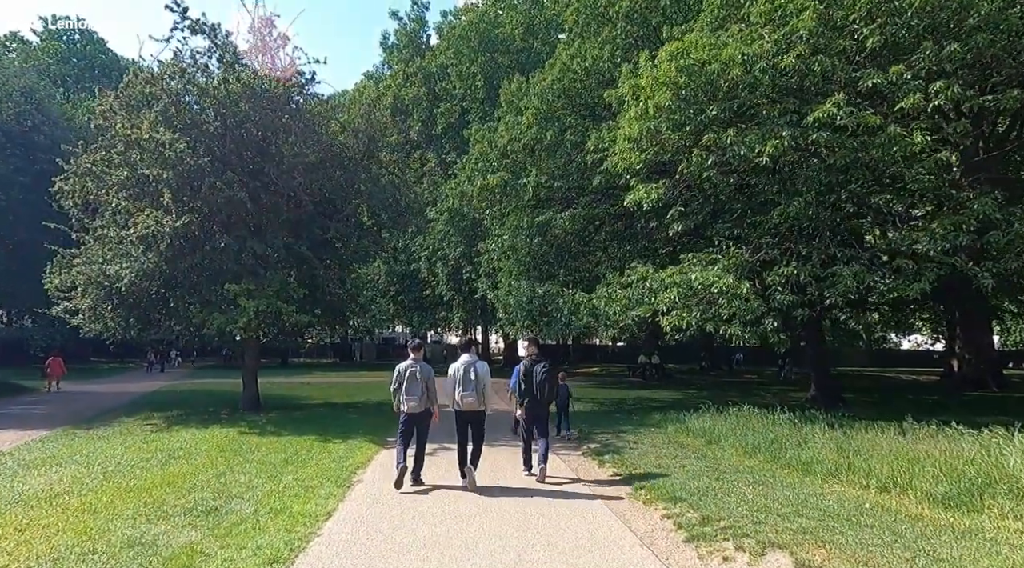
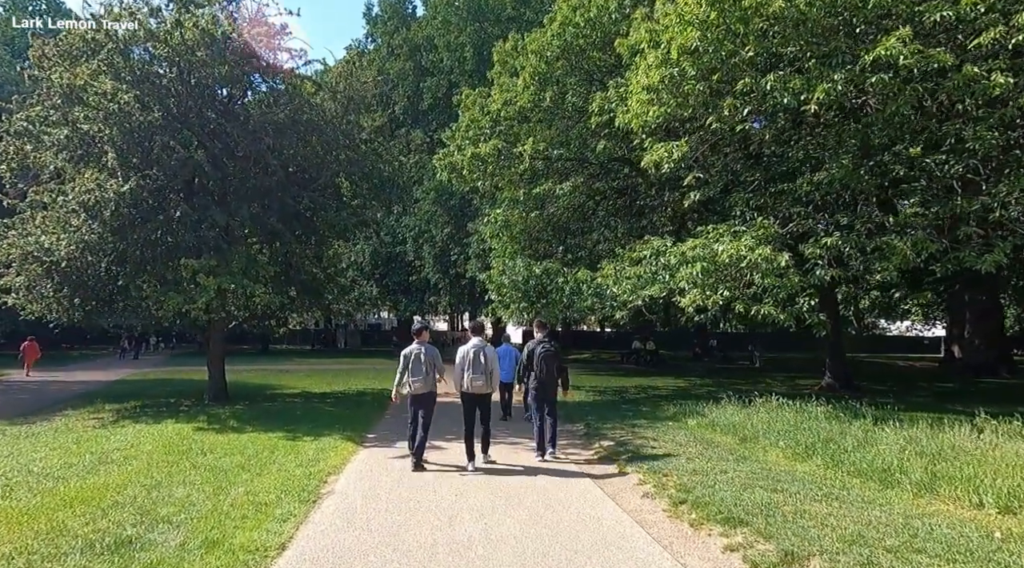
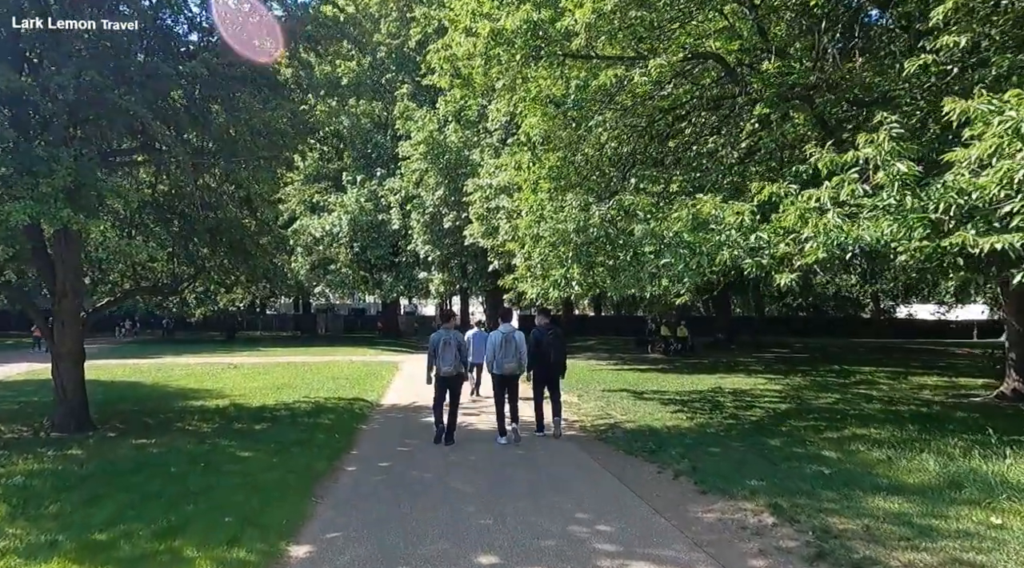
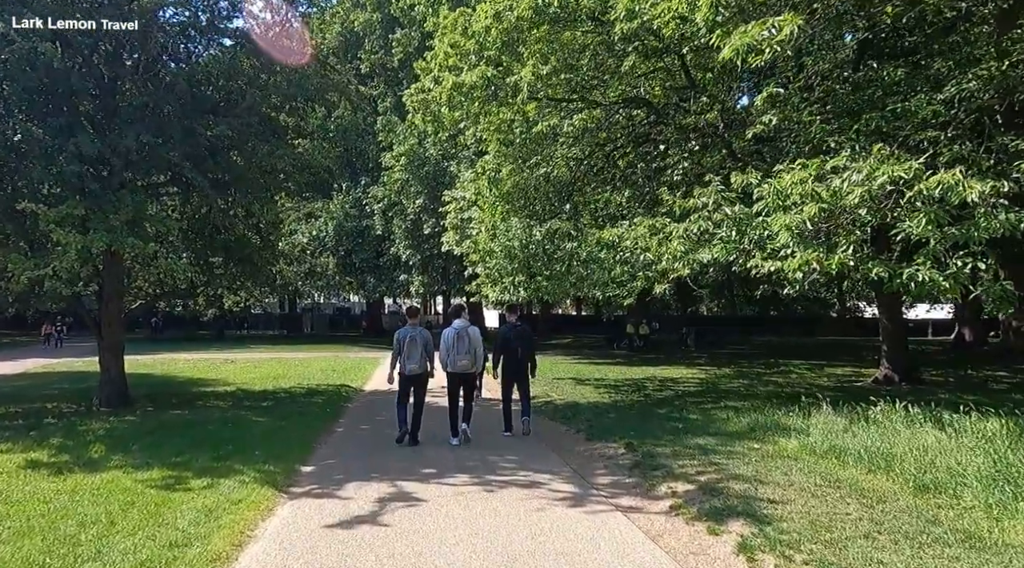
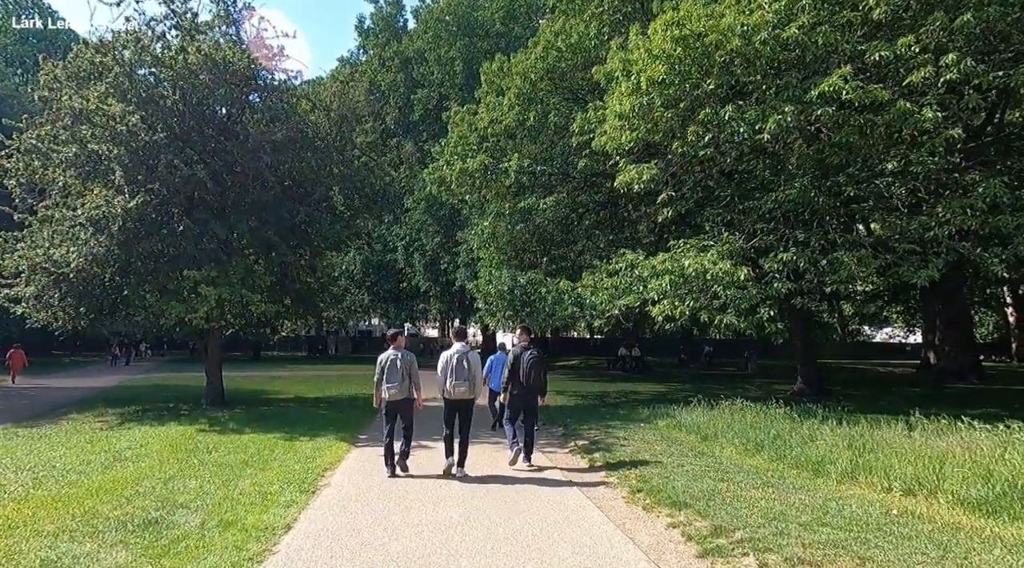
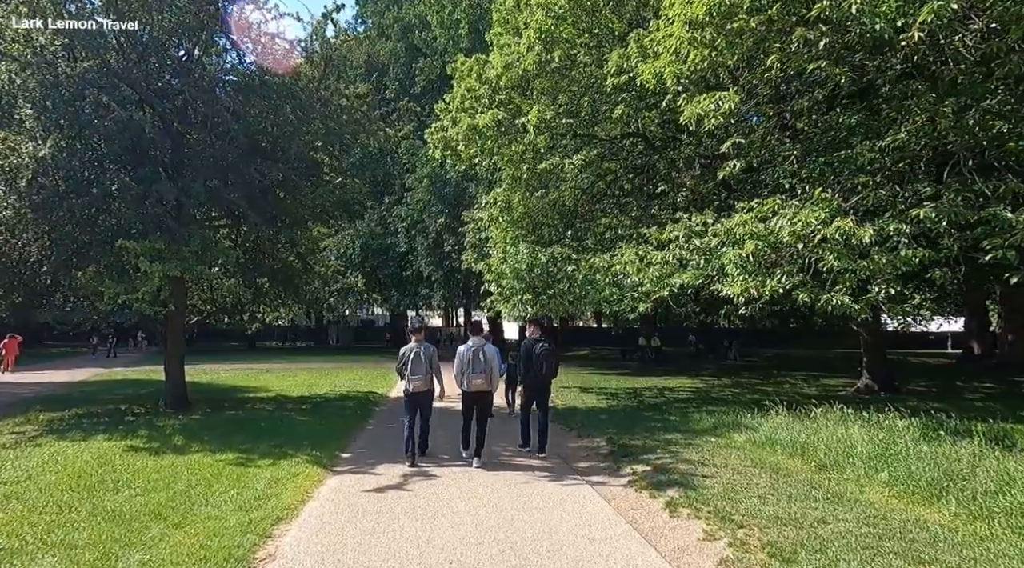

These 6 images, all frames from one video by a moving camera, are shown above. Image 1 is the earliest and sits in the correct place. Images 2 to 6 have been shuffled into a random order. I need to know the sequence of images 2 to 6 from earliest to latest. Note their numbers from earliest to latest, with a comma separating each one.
5, 2, 6, 4, 3
